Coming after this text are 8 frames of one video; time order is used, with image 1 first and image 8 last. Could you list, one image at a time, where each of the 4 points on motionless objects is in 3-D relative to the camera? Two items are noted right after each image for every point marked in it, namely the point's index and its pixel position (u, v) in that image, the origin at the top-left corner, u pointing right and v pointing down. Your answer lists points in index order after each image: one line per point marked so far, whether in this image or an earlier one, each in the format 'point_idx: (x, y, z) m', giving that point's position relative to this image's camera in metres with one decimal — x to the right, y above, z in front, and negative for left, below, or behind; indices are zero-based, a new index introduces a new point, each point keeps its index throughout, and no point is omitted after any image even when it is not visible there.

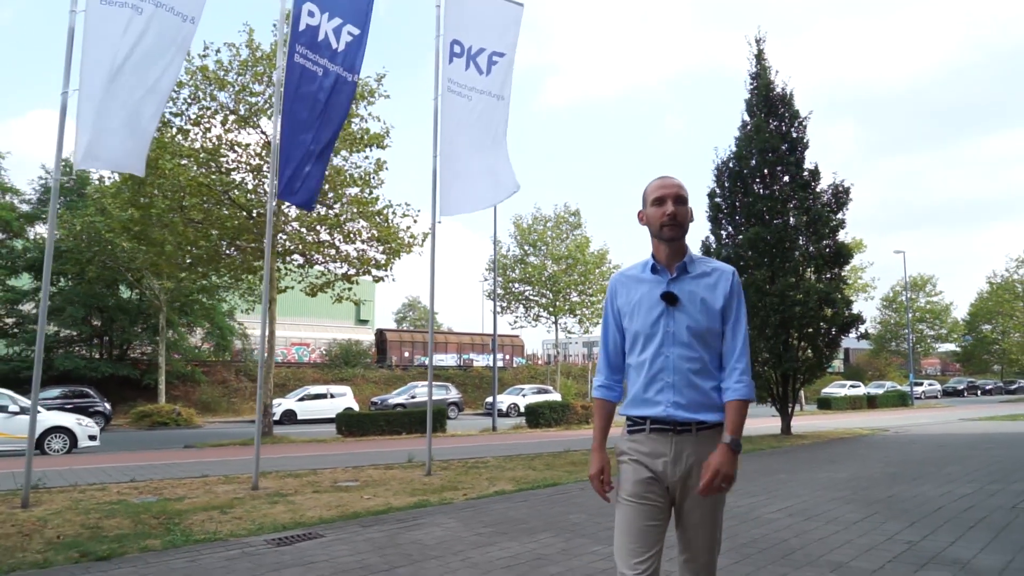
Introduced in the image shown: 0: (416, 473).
0: (-1.5, -2.8, +10.8) m
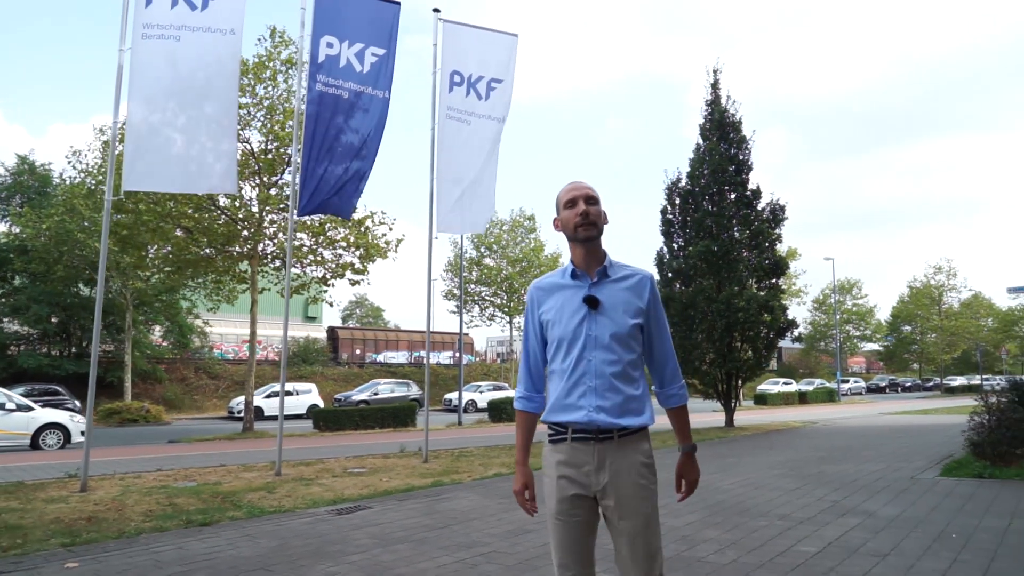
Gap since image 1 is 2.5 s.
0: (-1.7, -2.9, +12.2) m
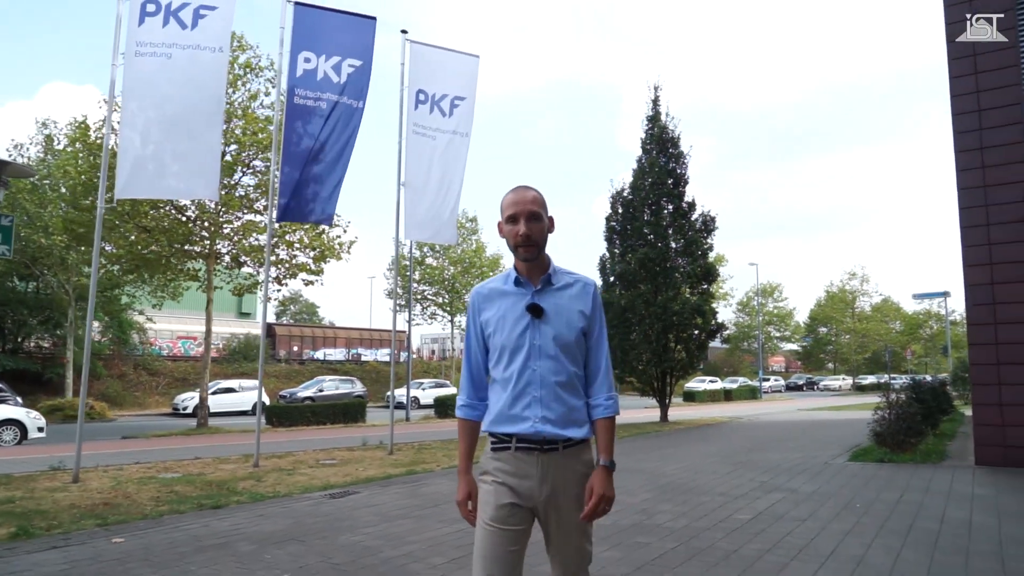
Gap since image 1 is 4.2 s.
0: (-2.4, -3.0, +13.0) m
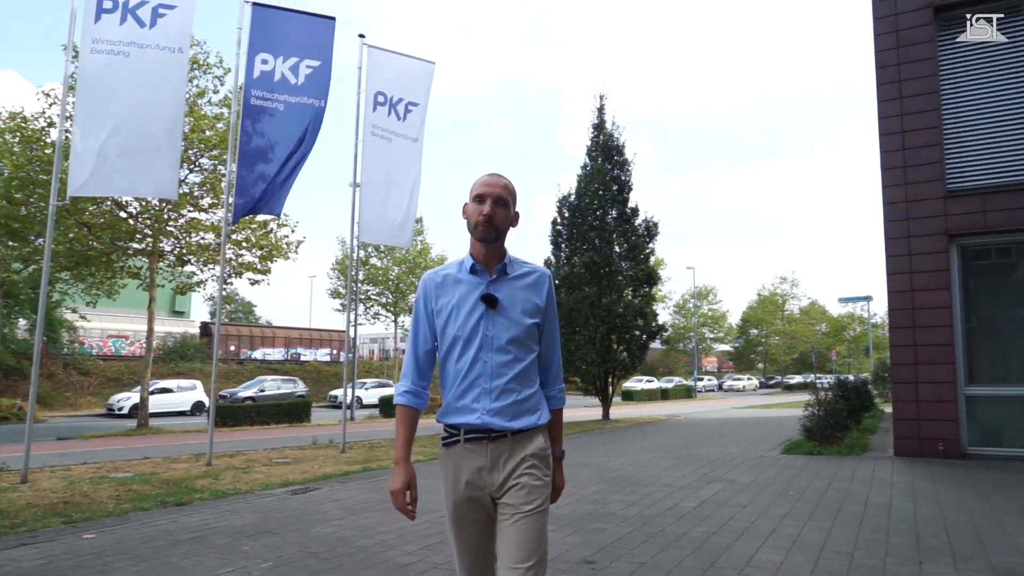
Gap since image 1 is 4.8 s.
0: (-3.3, -3.0, +13.1) m
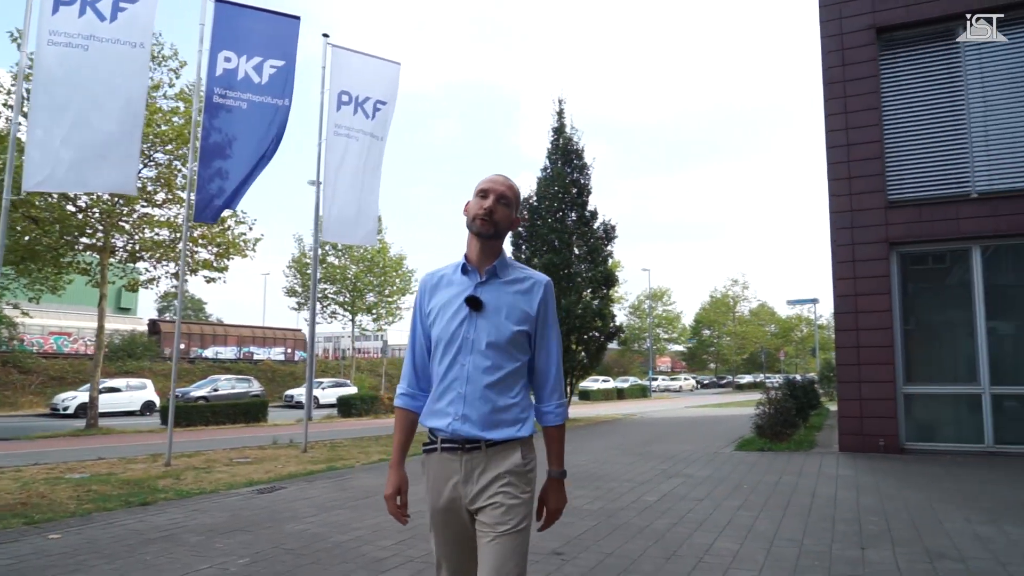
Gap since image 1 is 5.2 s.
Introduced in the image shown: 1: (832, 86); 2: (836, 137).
0: (-4.0, -3.0, +13.1) m
1: (+5.4, +3.4, +12.1) m
2: (+5.4, +2.5, +12.0) m
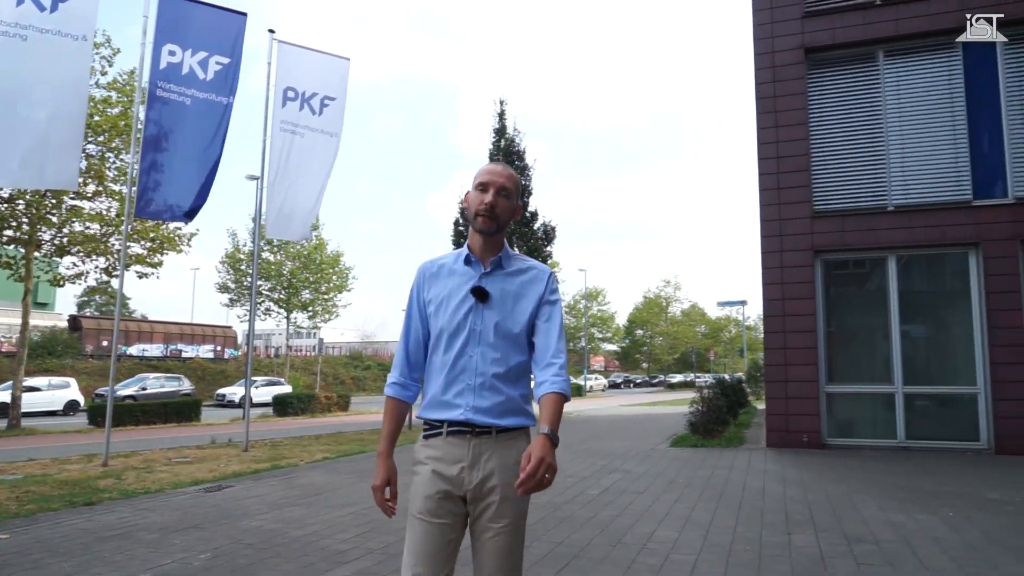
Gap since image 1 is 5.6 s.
0: (-5.0, -2.9, +13.0) m
1: (+4.5, +3.3, +12.8) m
2: (+4.5, +2.5, +12.7) m
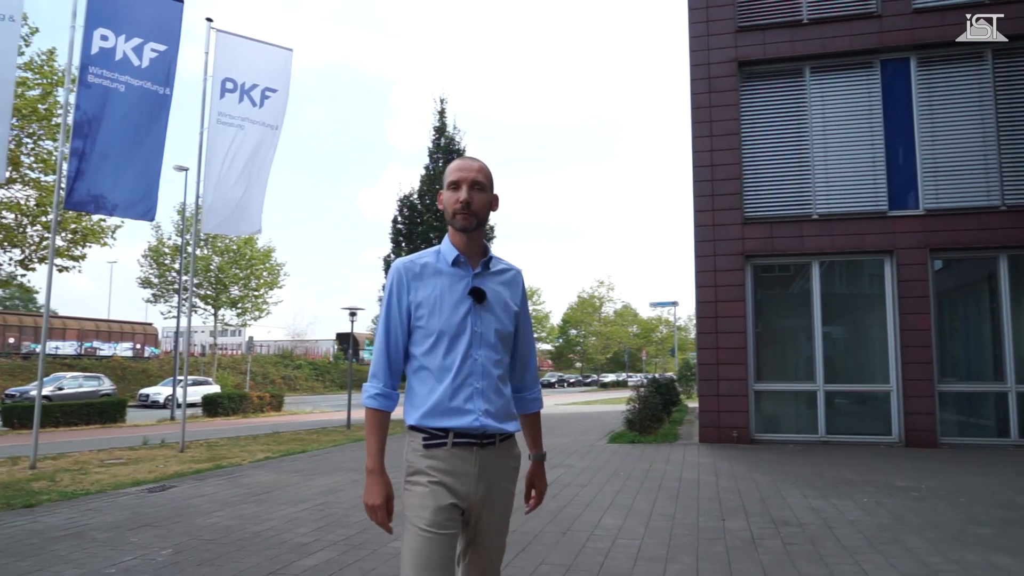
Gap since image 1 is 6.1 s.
0: (-6.1, -2.9, +12.7) m
1: (+3.5, +3.3, +13.4) m
2: (+3.5, +2.4, +13.3) m
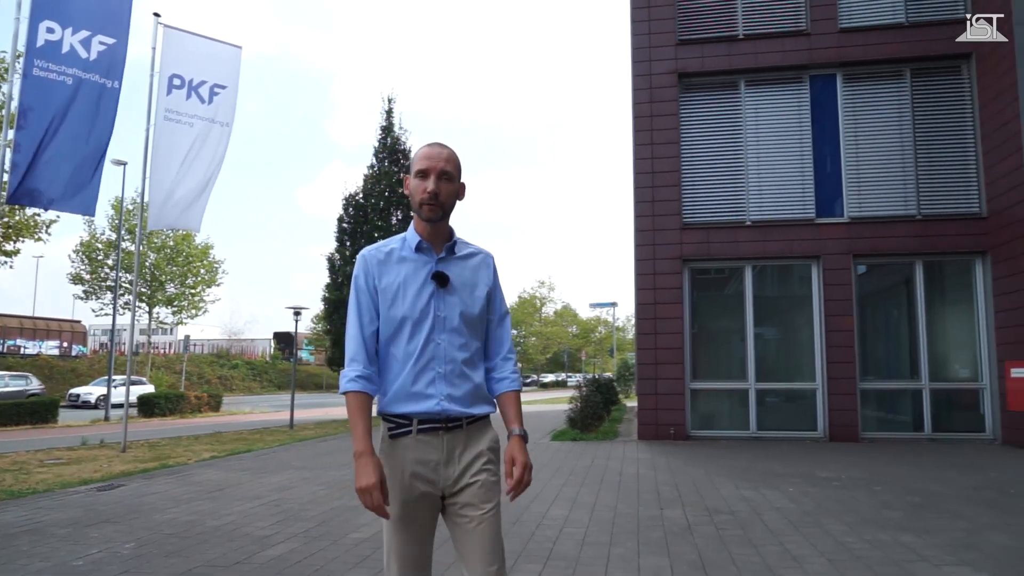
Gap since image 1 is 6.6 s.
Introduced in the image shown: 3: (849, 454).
0: (-7.0, -2.8, +12.5) m
1: (+2.5, +3.3, +14.0) m
2: (+2.5, +2.4, +13.9) m
3: (+5.4, -2.6, +11.5) m
